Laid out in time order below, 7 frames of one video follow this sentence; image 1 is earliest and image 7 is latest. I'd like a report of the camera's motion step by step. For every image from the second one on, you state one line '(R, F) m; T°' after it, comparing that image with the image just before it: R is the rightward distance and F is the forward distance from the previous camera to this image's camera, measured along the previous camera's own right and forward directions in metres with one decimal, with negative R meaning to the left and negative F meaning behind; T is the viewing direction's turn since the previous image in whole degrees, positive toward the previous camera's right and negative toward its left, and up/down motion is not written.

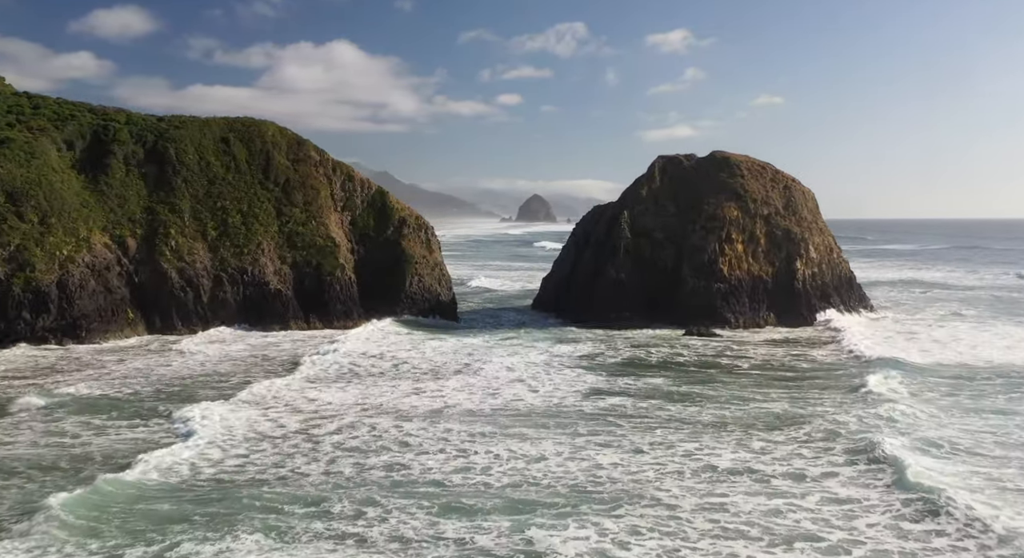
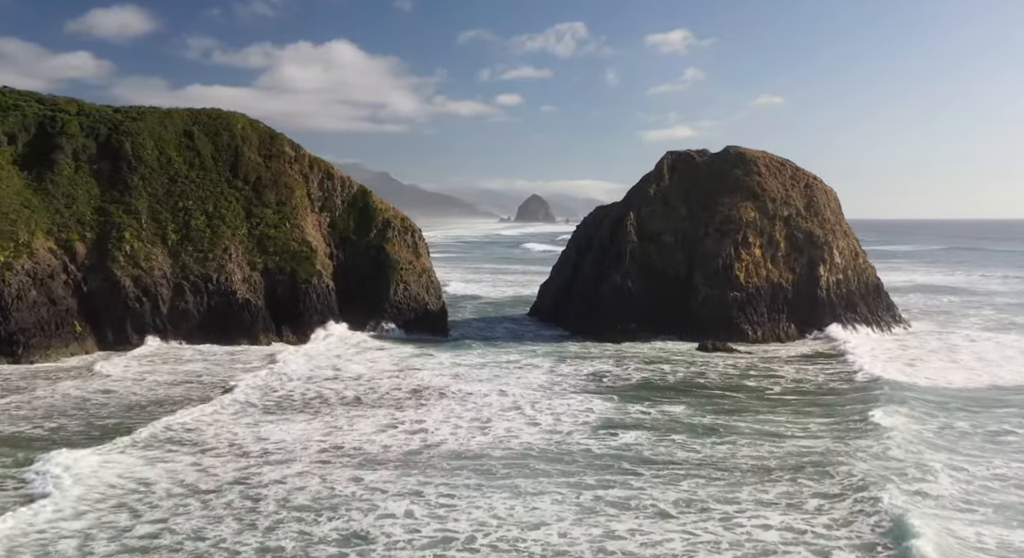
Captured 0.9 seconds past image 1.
(+0.2, +3.9) m; 0°
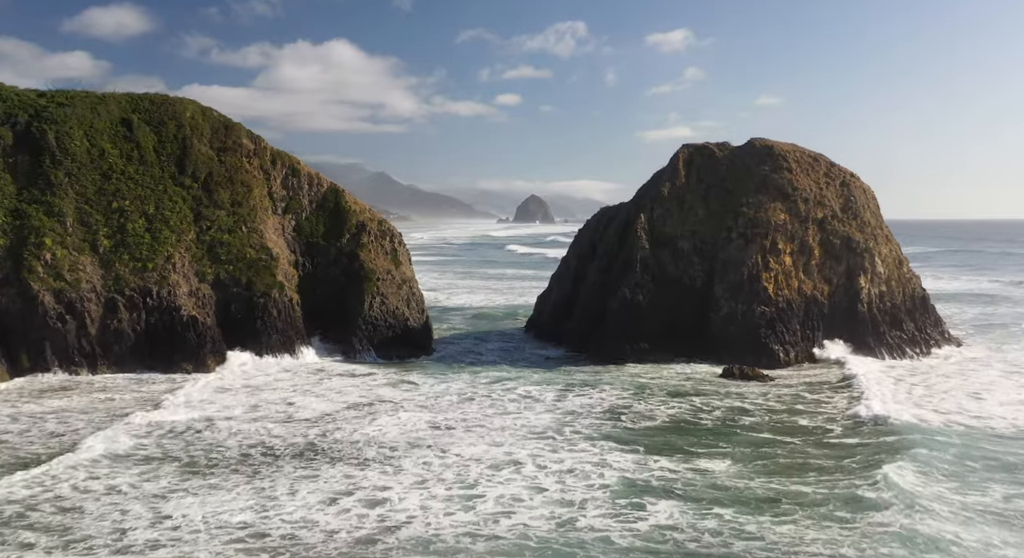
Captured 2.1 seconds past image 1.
(+0.3, +5.2) m; 0°
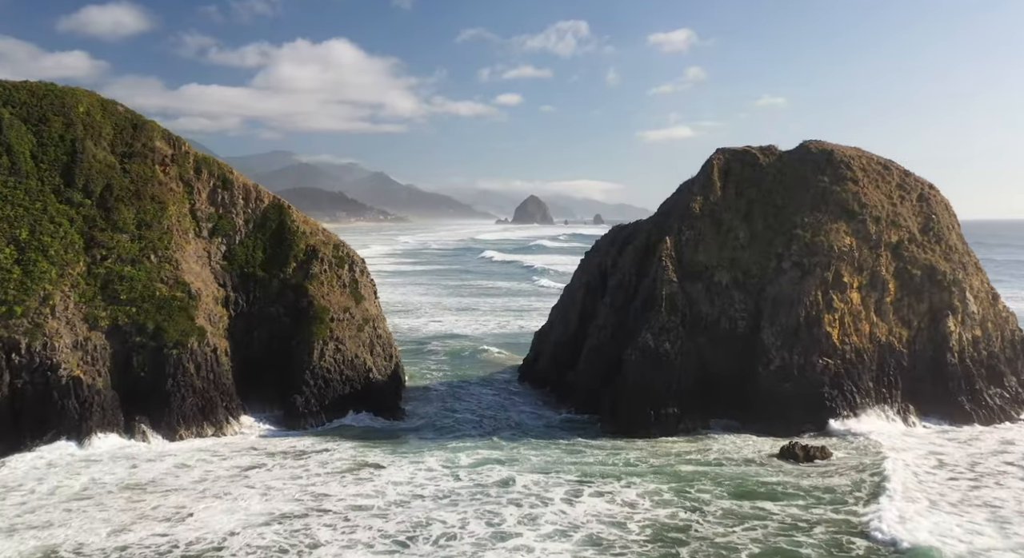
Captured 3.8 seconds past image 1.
(+0.3, +7.4) m; 0°
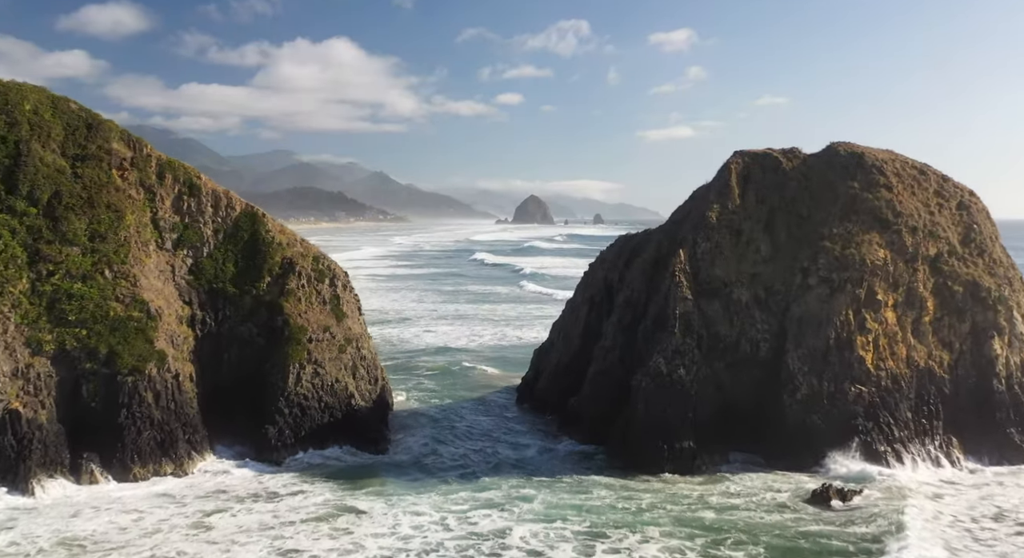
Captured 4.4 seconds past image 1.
(+0.1, +2.6) m; 0°
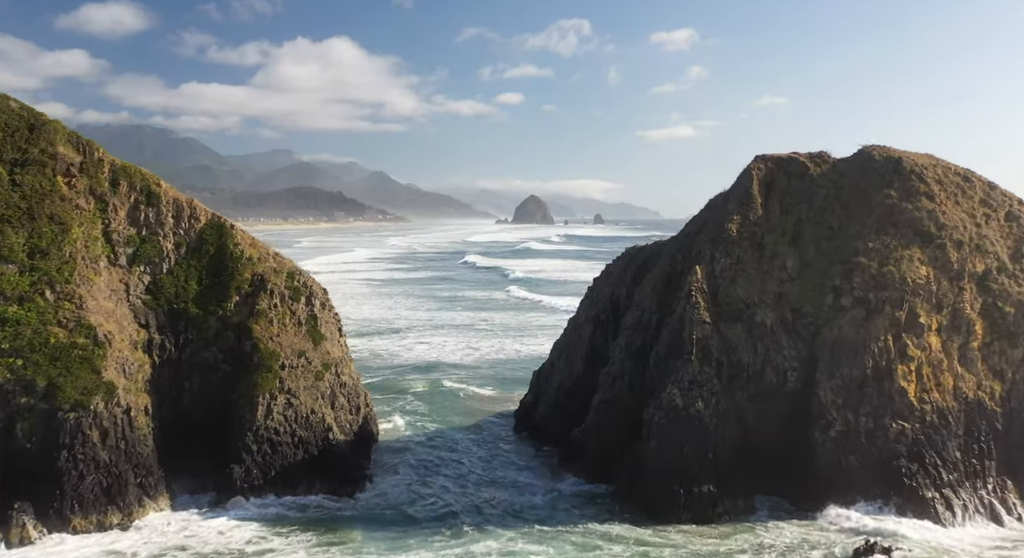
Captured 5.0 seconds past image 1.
(+0.1, +2.6) m; 0°
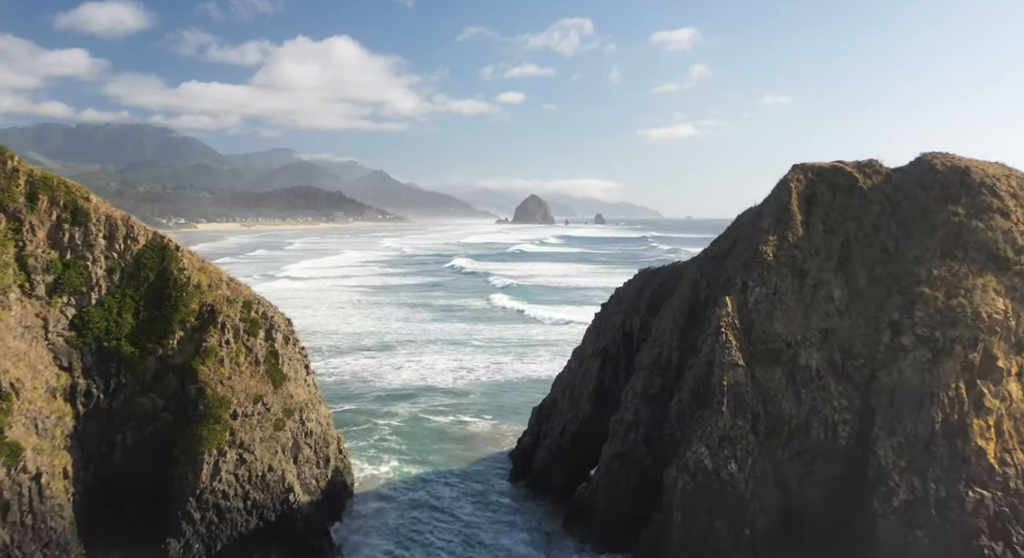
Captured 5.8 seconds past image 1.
(+0.1, +3.5) m; 0°
